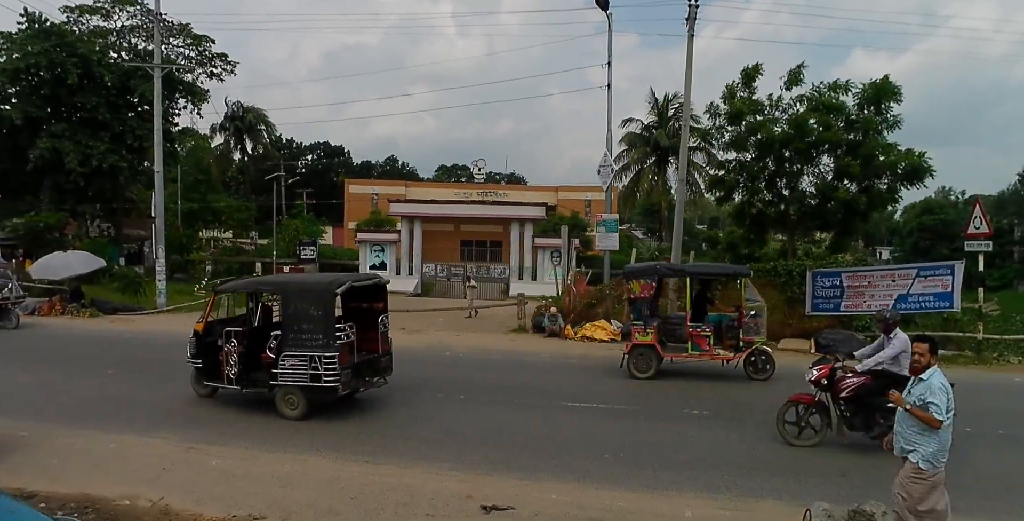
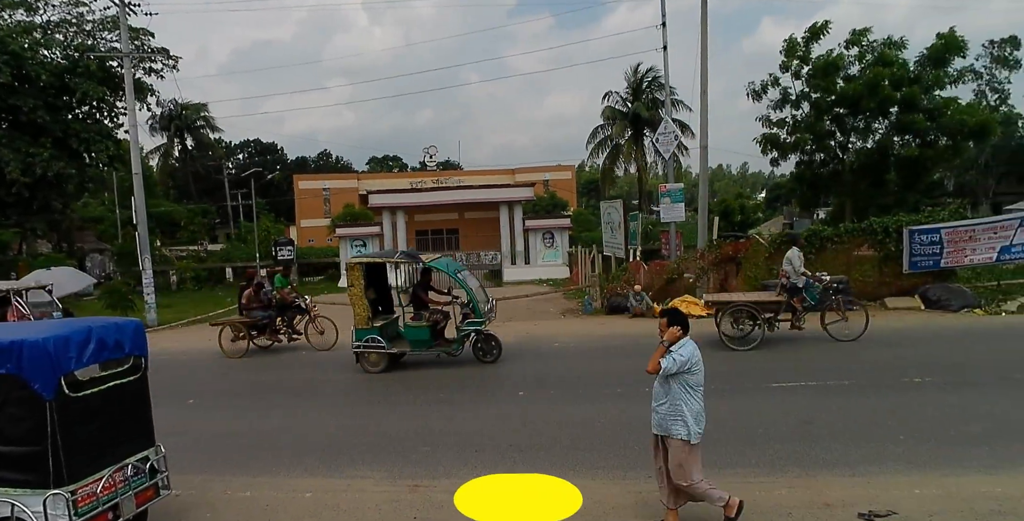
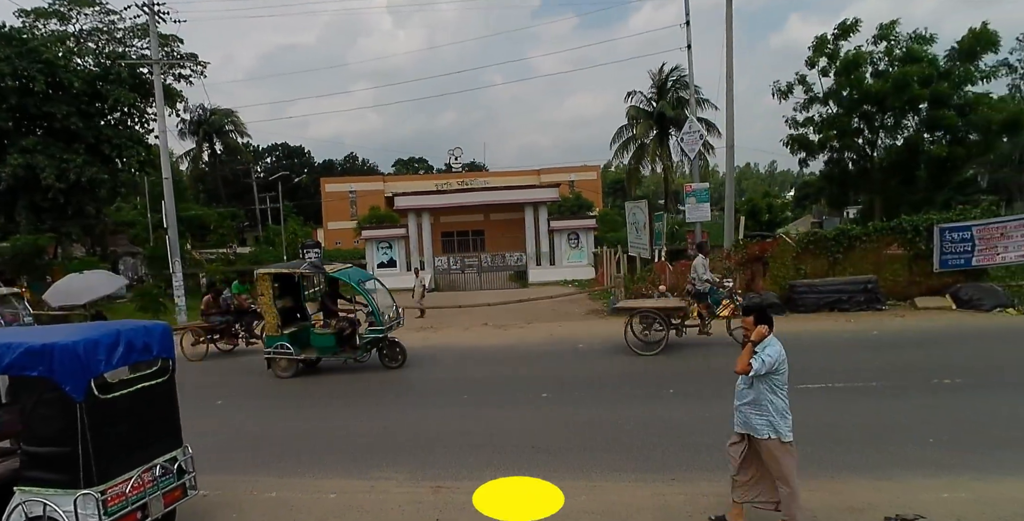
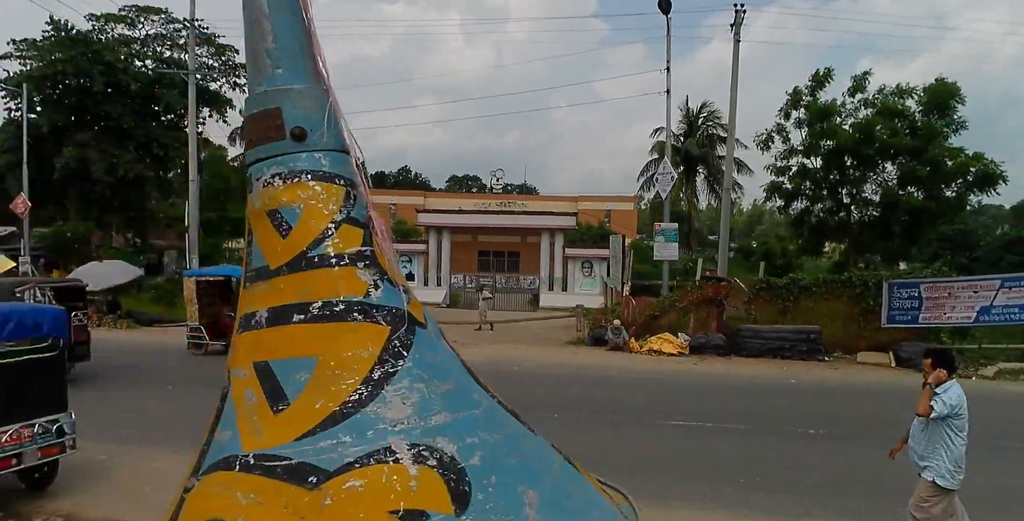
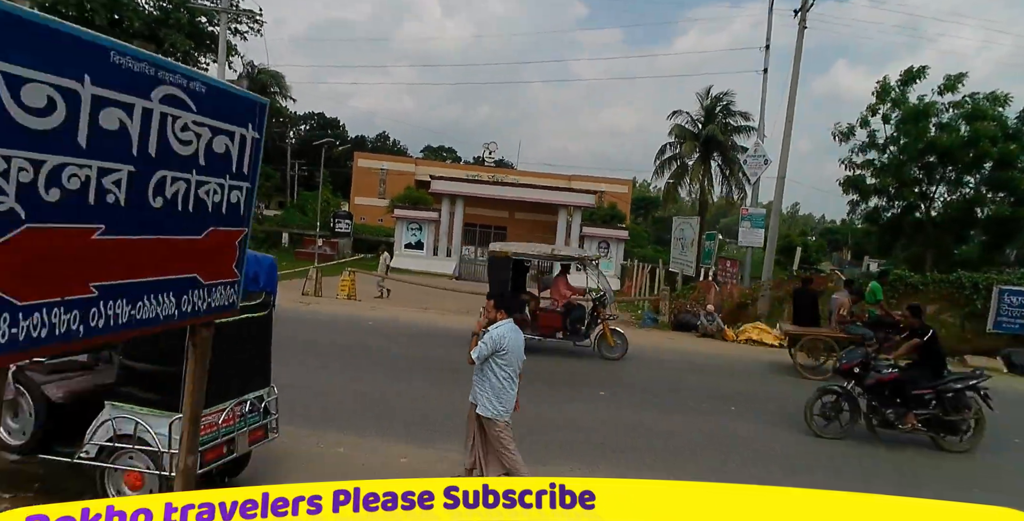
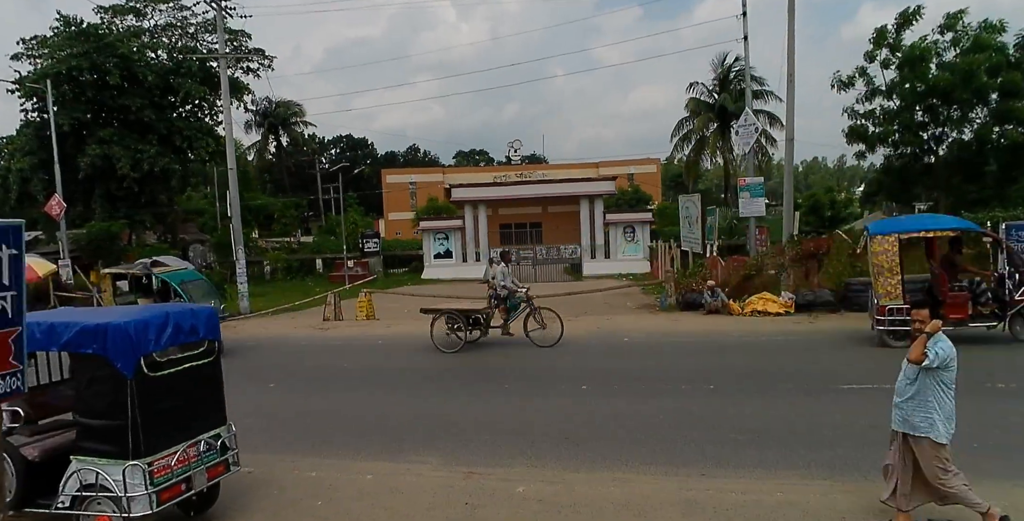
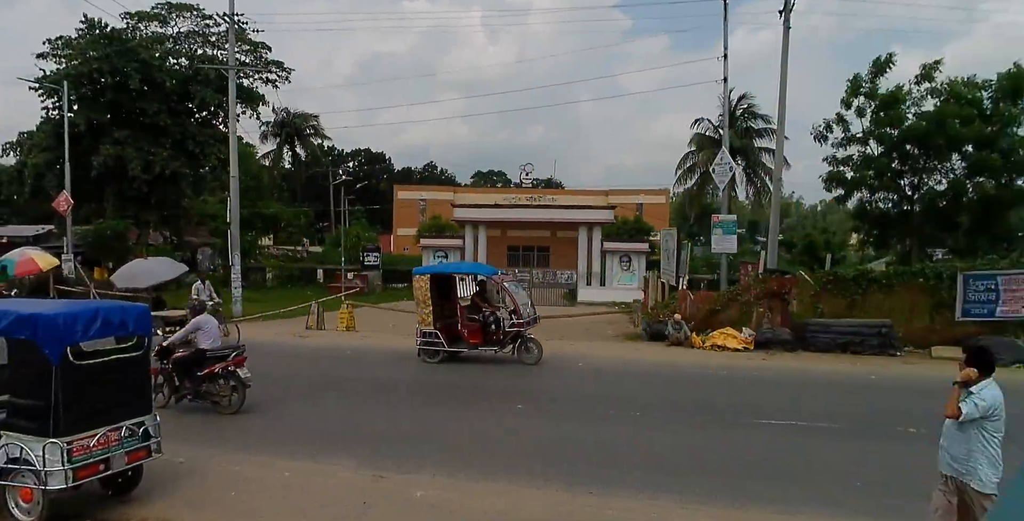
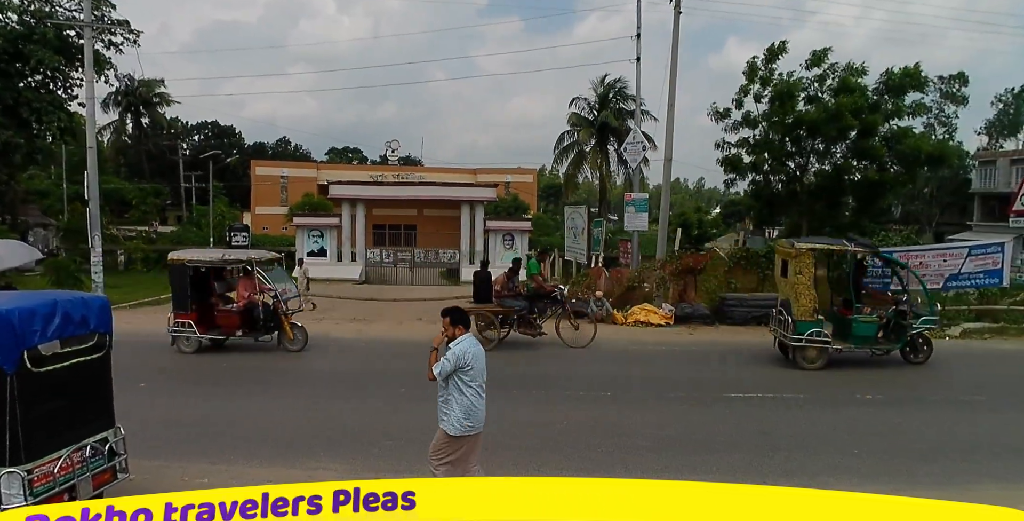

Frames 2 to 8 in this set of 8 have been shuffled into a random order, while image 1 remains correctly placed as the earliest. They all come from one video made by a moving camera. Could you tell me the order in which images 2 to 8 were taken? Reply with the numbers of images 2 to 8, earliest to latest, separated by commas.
4, 7, 6, 3, 2, 8, 5
